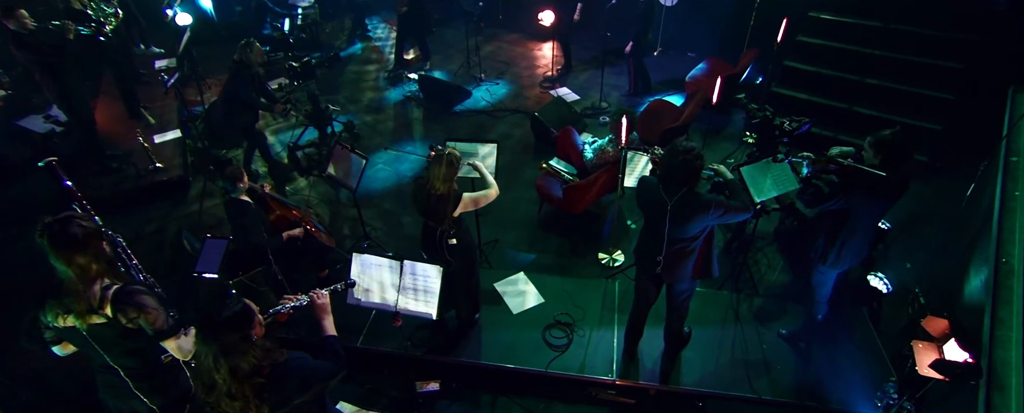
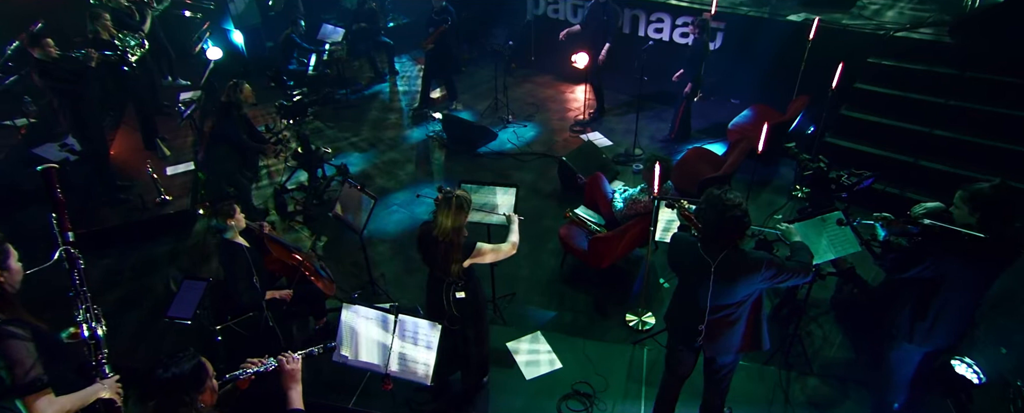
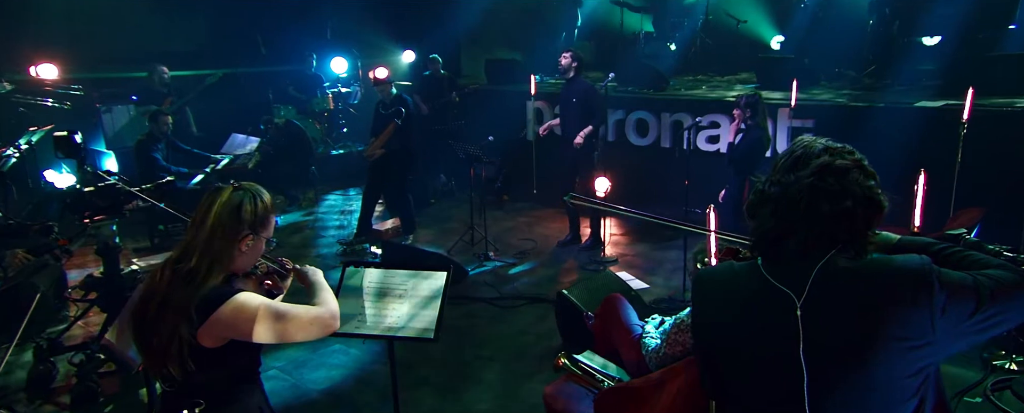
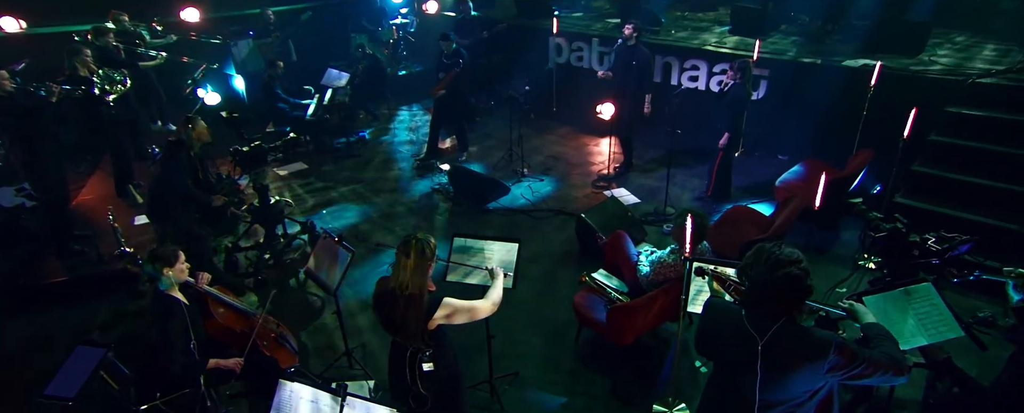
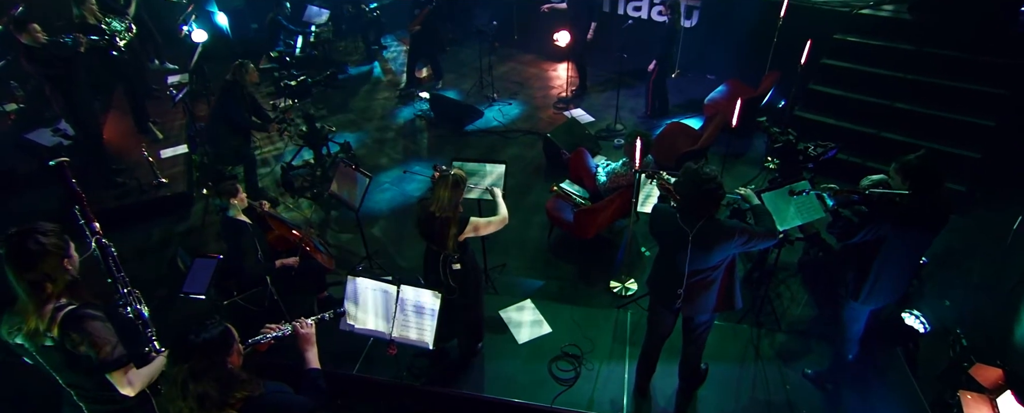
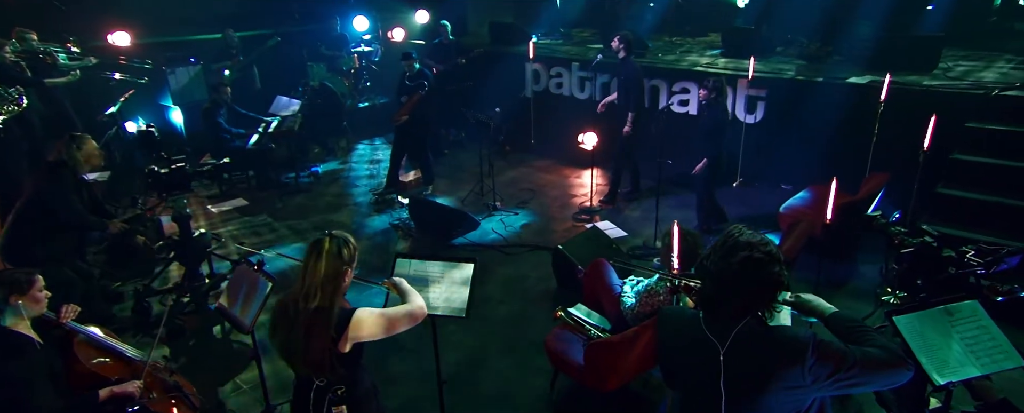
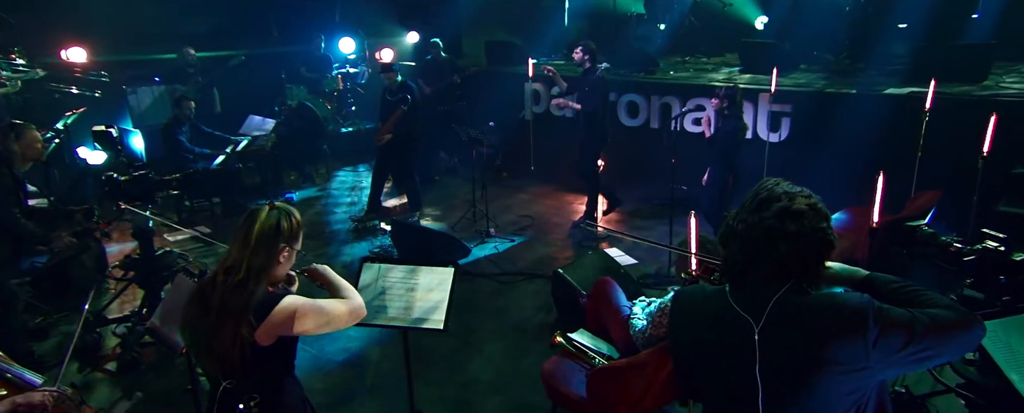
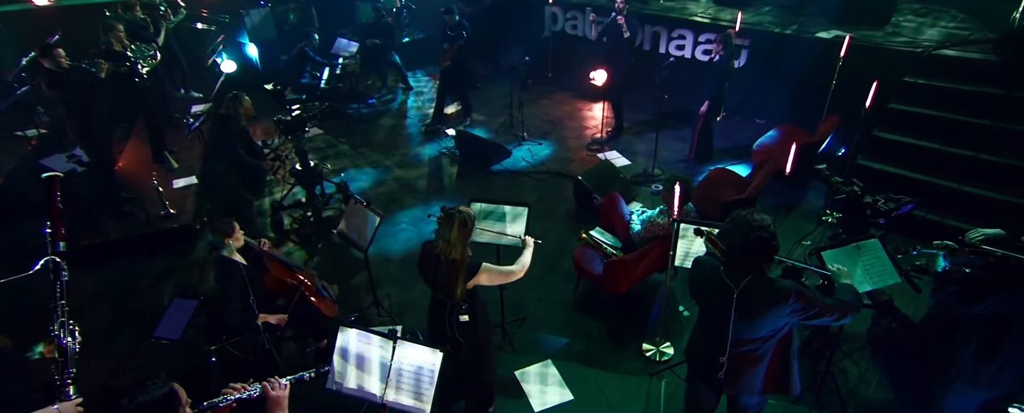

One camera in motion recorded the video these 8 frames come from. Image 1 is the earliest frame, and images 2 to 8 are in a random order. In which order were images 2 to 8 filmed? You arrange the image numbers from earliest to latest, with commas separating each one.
5, 2, 8, 4, 6, 7, 3
